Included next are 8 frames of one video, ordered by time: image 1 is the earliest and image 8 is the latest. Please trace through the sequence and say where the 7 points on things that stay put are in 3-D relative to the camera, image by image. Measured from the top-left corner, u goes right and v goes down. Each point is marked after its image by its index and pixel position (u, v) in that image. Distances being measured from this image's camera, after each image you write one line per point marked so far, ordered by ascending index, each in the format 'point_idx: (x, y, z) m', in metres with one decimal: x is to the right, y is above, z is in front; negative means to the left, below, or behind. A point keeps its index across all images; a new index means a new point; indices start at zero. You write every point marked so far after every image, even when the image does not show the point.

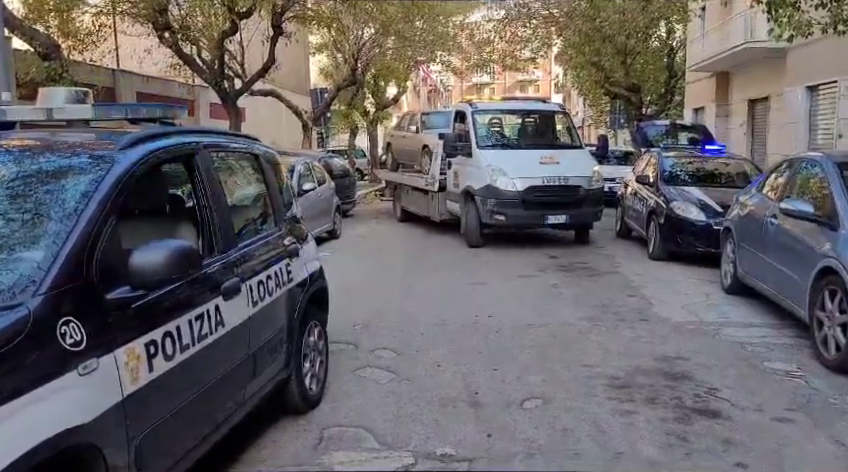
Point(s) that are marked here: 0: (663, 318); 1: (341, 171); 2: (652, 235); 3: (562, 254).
0: (+2.2, -0.7, +7.5) m
1: (-1.9, +1.5, +19.0) m
2: (+3.3, 0.0, +11.9) m
3: (+2.1, -0.3, +12.5) m
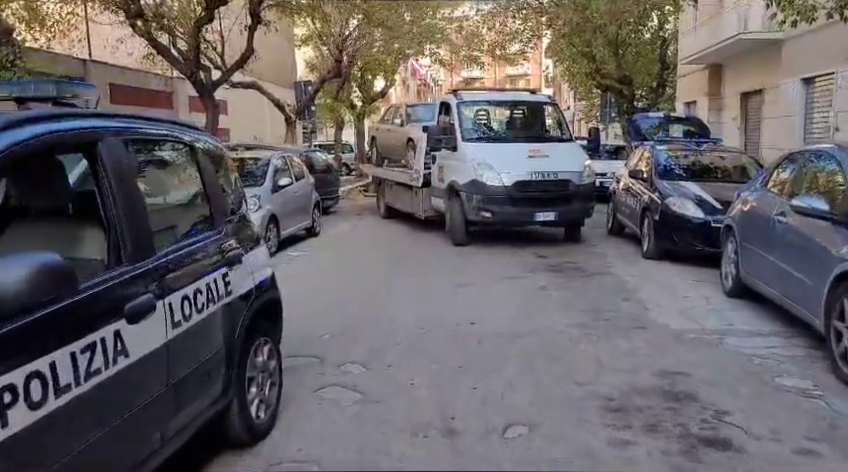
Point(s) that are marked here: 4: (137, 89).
0: (+2.0, -0.7, +6.8) m
1: (-2.2, +1.6, +18.3) m
2: (+3.0, 0.0, +11.2) m
3: (+1.9, -0.3, +11.9) m
4: (-6.6, +3.4, +18.9) m
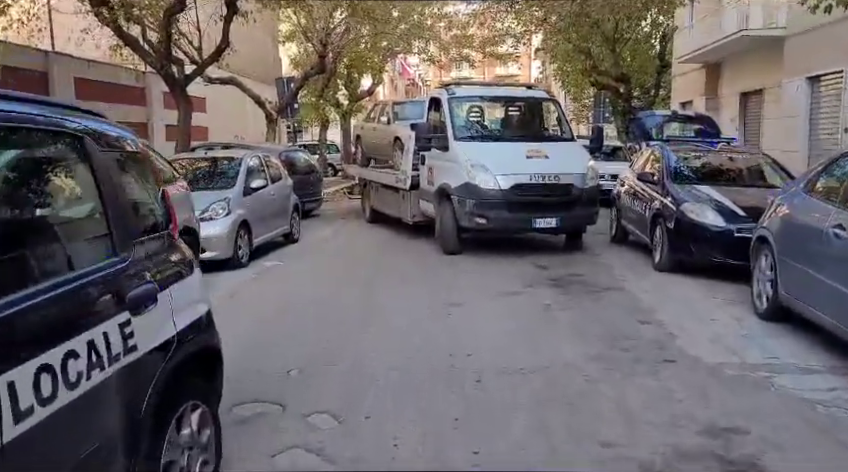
0: (+1.9, -0.9, +5.8) m
1: (-2.5, +1.5, +17.2) m
2: (+2.9, -0.1, +10.2) m
3: (+1.7, -0.4, +10.8) m
4: (-6.9, +3.3, +17.7) m
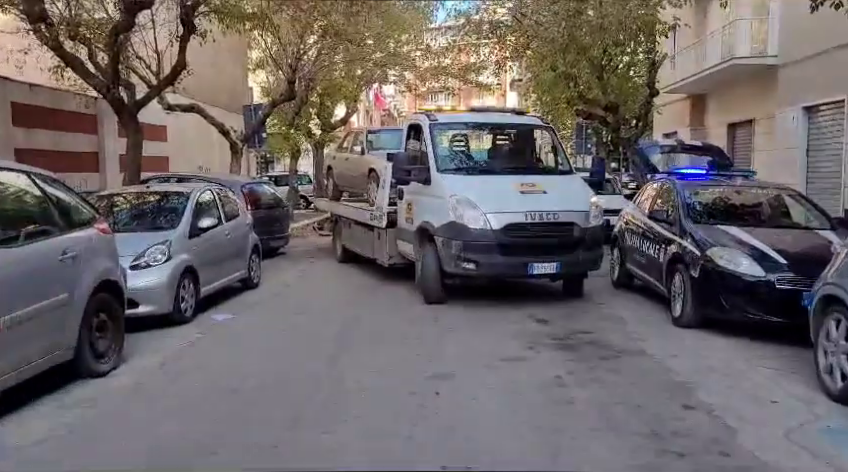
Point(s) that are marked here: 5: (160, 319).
0: (+1.8, -1.2, +4.2) m
1: (-2.9, +0.7, +15.6) m
2: (+2.7, -0.6, +8.7) m
3: (+1.5, -0.9, +9.3) m
4: (-7.3, +2.5, +16.0) m
5: (-2.8, -0.9, +8.6) m
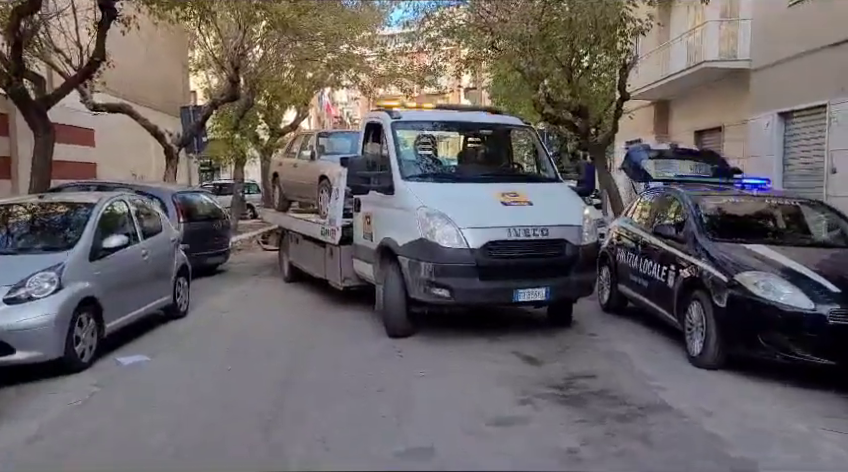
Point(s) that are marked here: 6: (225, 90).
0: (+1.7, -1.3, +2.7) m
1: (-3.6, +0.4, +13.8) m
2: (+2.3, -0.8, +7.2) m
3: (+1.1, -1.1, +7.7) m
4: (-8.0, +2.2, +13.9) m
5: (-3.1, -1.1, +6.7) m
6: (-4.8, +3.6, +19.9) m
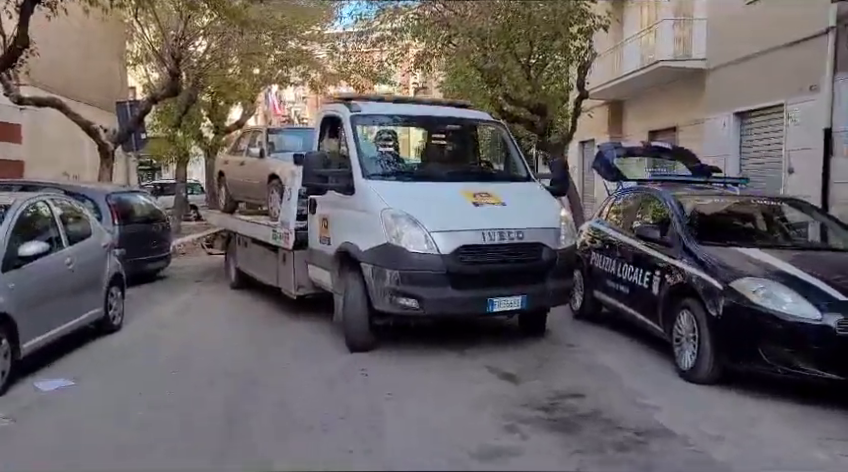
0: (+1.8, -1.4, +2.1) m
1: (-4.3, +0.4, +12.8) m
2: (+2.1, -0.8, +6.6) m
3: (+0.8, -1.1, +7.0) m
4: (-8.7, +2.1, +12.7) m
5: (-3.3, -1.1, +5.8) m
6: (-5.9, +3.5, +18.8) m
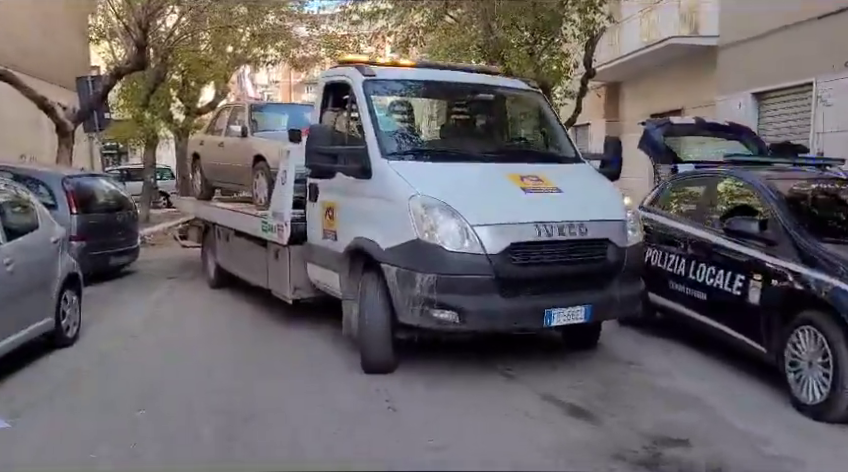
0: (+2.2, -1.4, +0.7) m
1: (-4.3, +0.5, +11.1) m
2: (+2.4, -0.8, +5.2) m
3: (+1.1, -1.1, +5.6) m
4: (-8.6, +2.3, +10.8) m
5: (-3.0, -1.1, +4.2) m
6: (-6.0, +3.7, +17.0) m
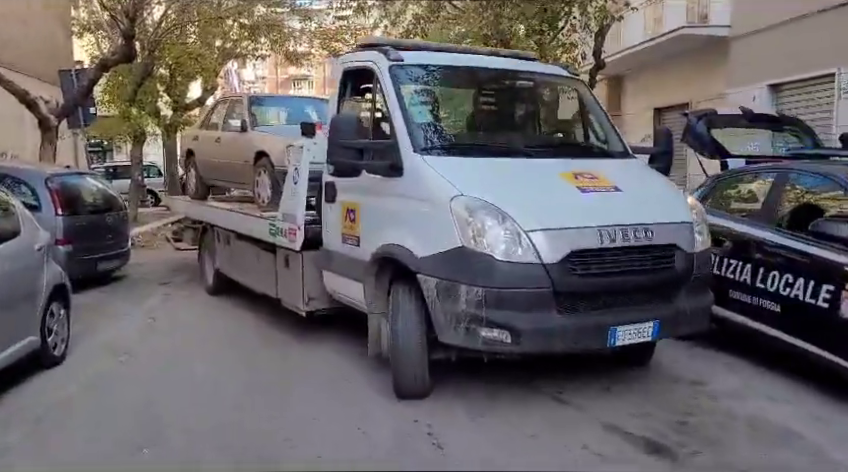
0: (+2.6, -1.4, -0.1) m
1: (-4.1, +0.5, +10.3) m
2: (+2.6, -0.8, +4.5) m
3: (+1.4, -1.1, +4.8) m
4: (-8.5, +2.2, +9.9) m
5: (-2.7, -1.1, +3.4) m
6: (-6.0, +3.7, +16.2) m
